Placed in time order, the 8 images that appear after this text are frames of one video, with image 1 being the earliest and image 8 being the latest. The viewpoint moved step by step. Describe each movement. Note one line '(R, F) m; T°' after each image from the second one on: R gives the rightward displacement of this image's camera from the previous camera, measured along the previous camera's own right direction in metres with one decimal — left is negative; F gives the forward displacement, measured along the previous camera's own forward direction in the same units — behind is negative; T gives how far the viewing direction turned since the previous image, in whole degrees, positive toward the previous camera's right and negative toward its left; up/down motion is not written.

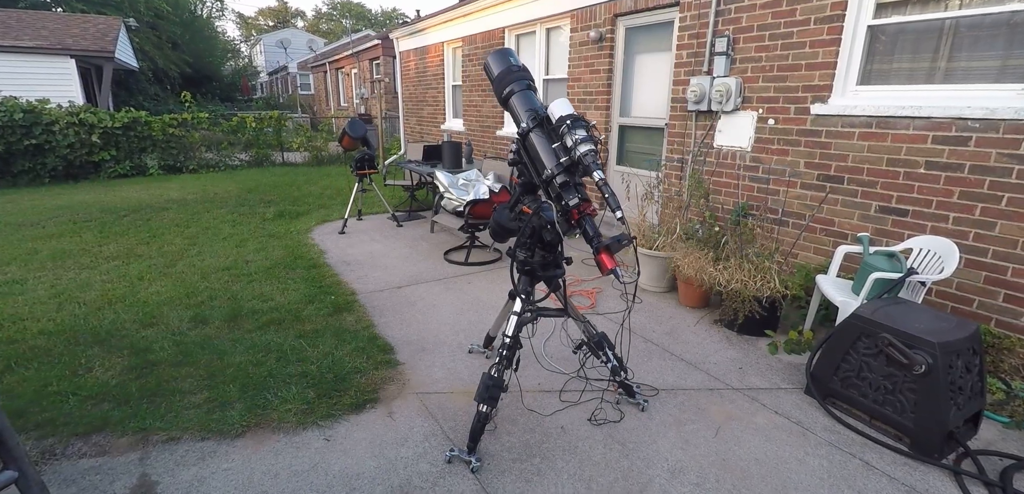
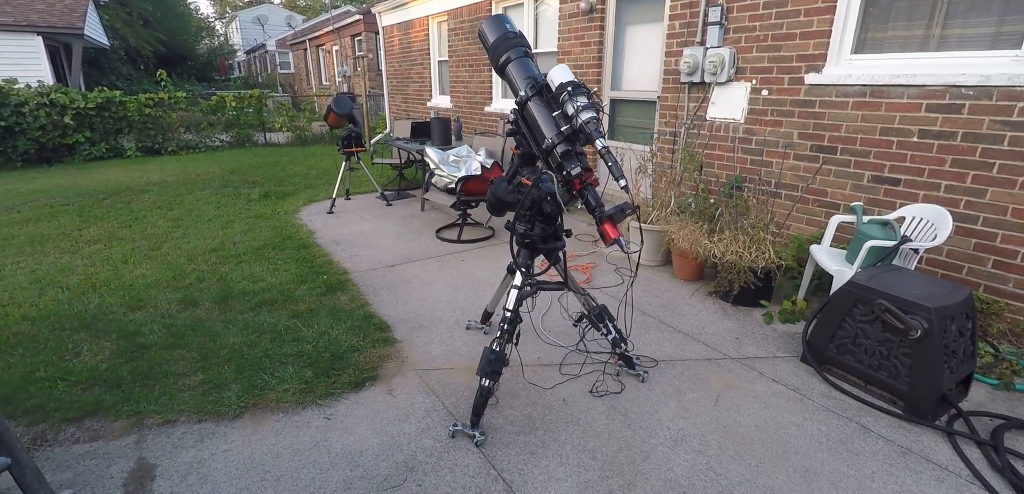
(-0.1, 0.0) m; +1°
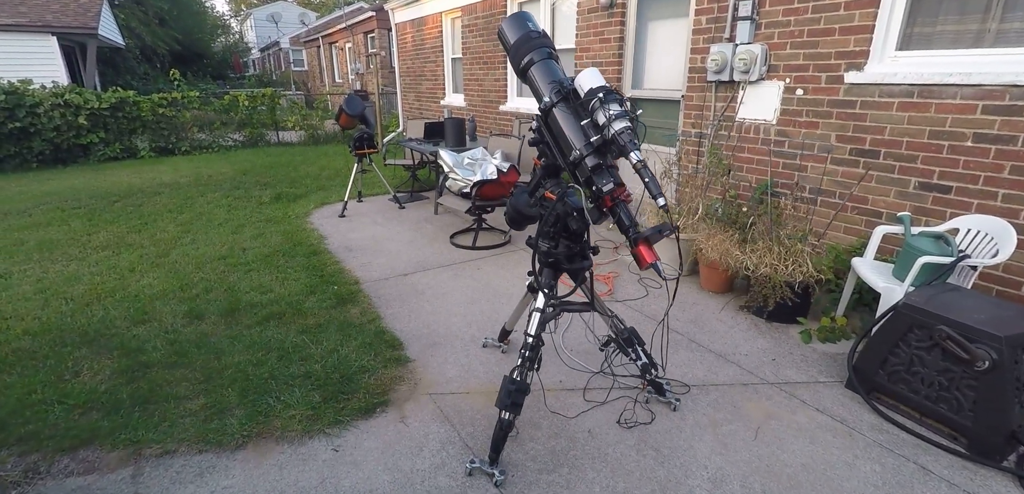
(0.0, +0.2) m; -1°
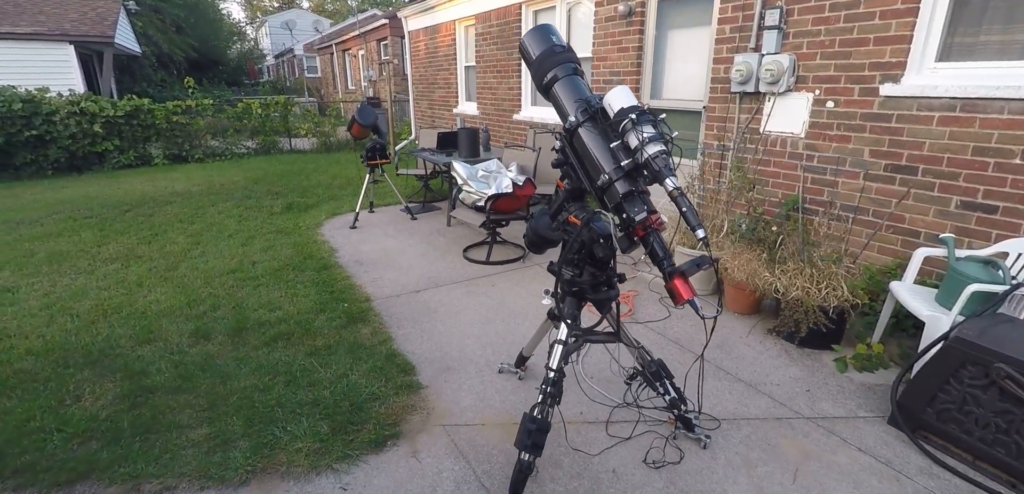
(0.0, +0.1) m; -1°
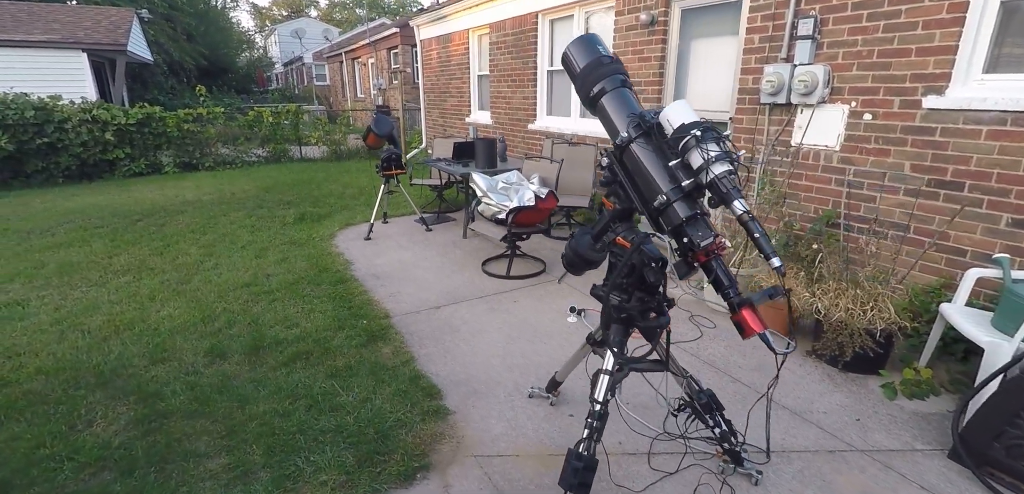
(-0.1, +0.1) m; 0°
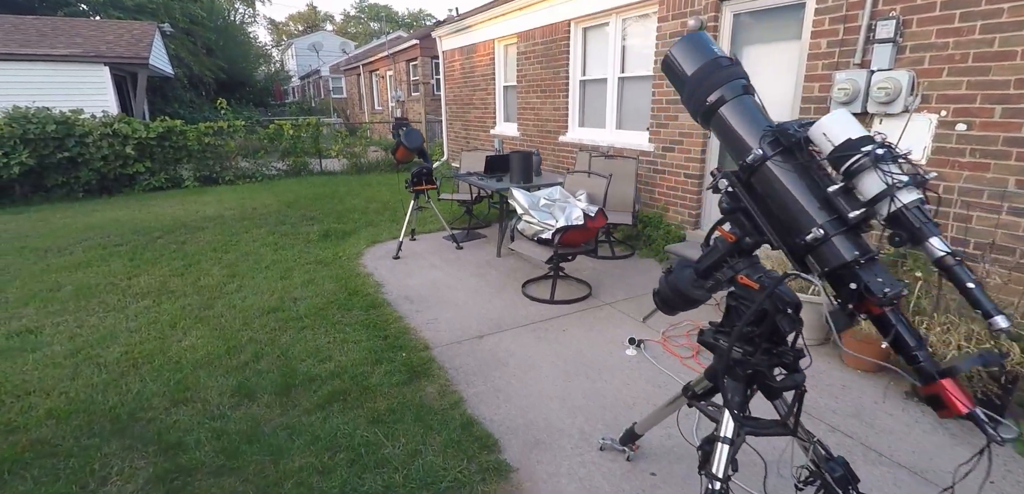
(-0.2, +0.3) m; -1°
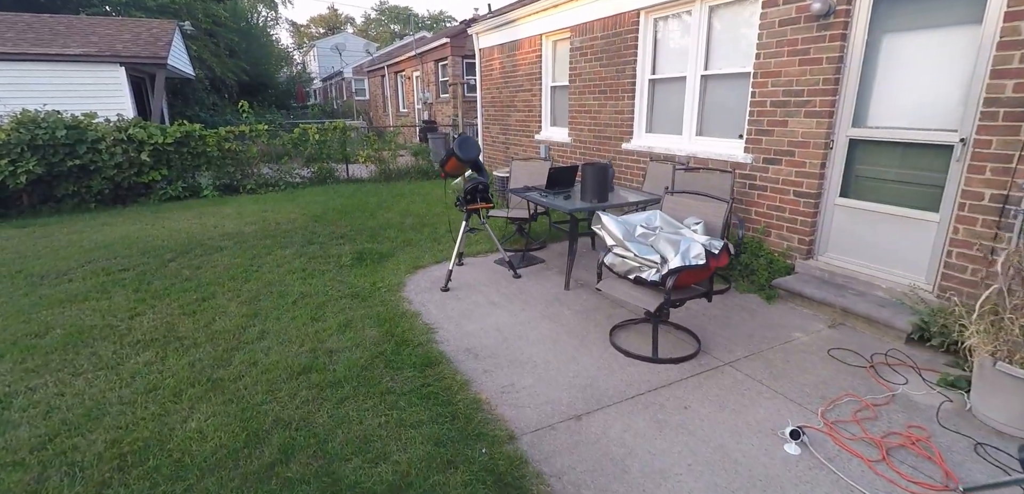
(-0.4, +0.8) m; -2°
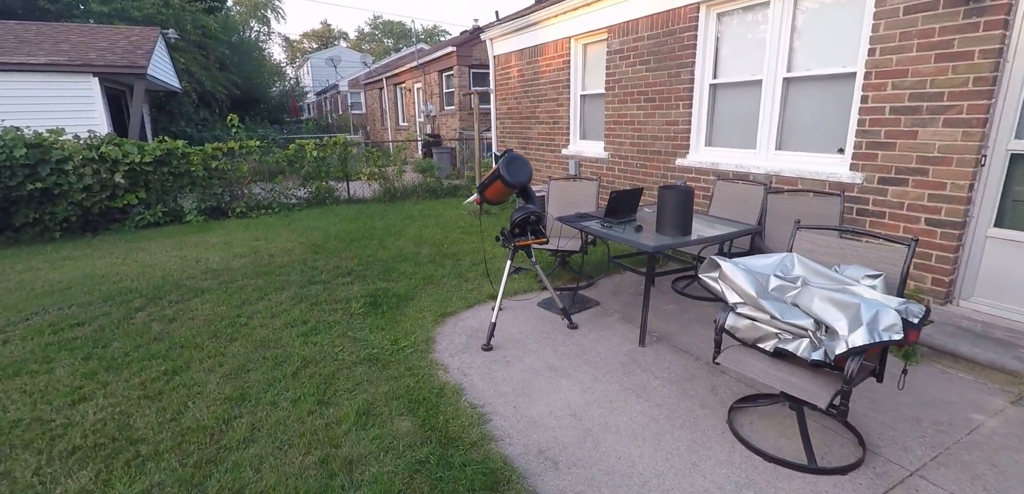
(-0.4, +0.9) m; +1°
